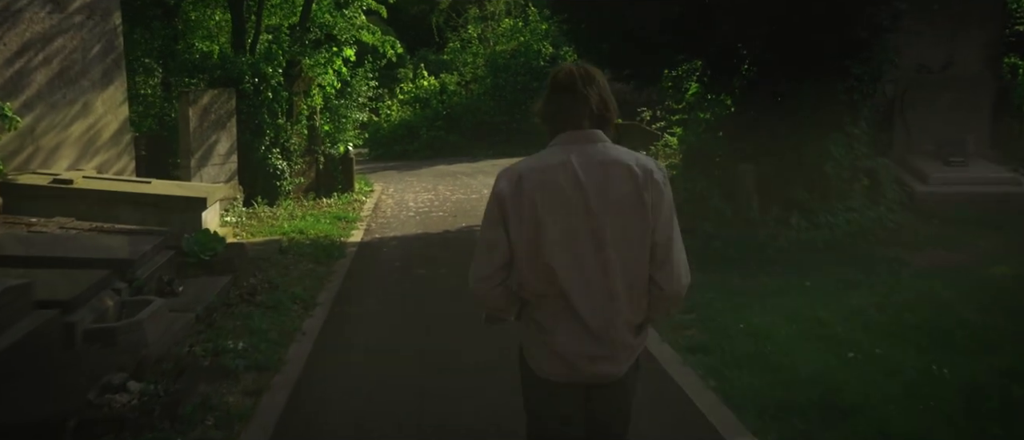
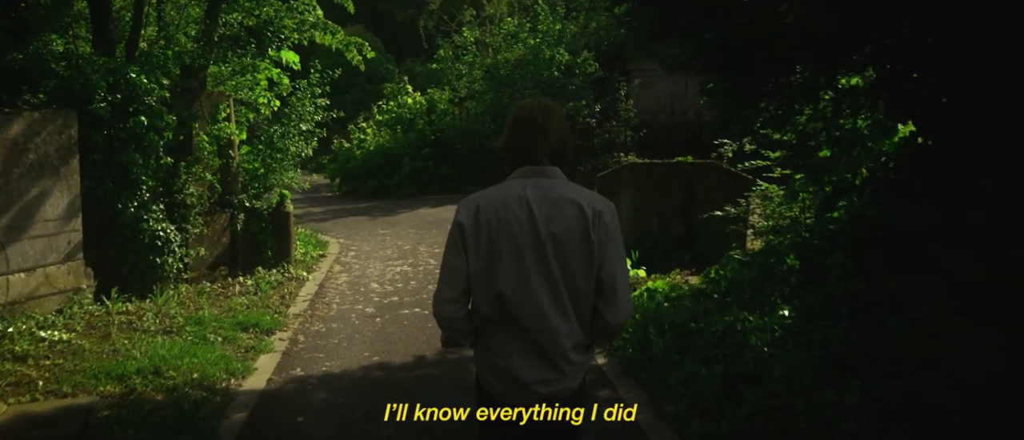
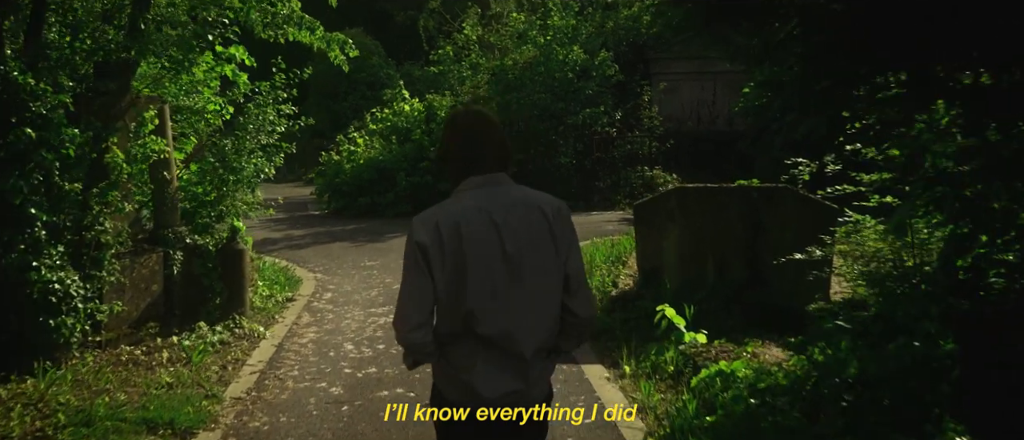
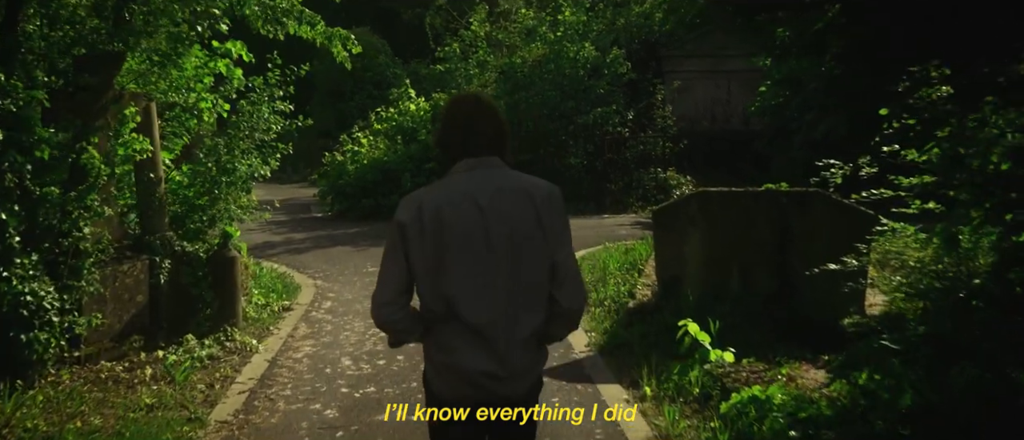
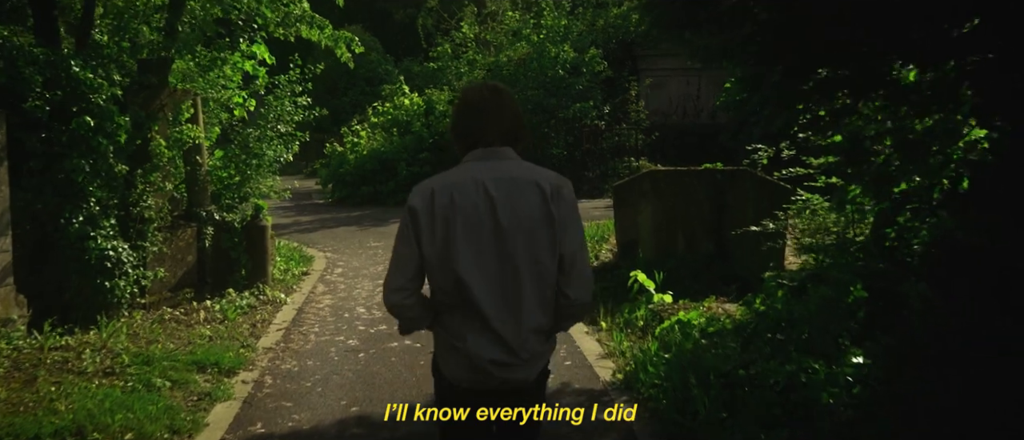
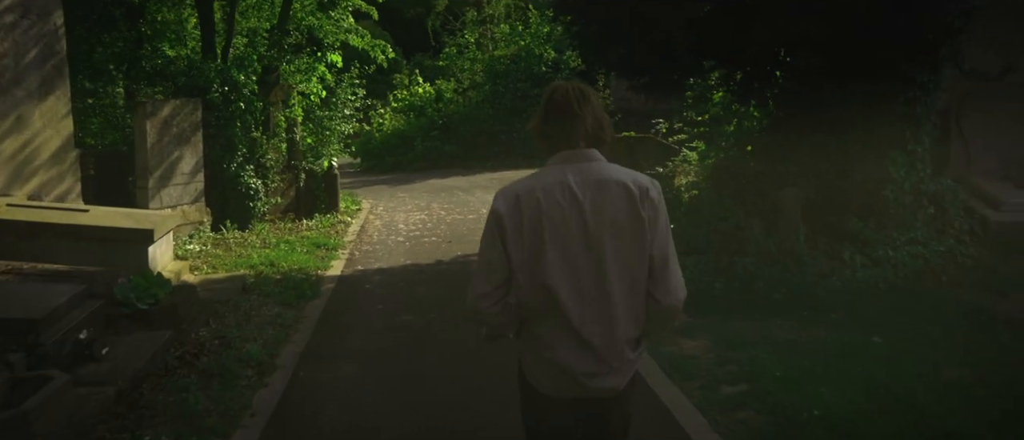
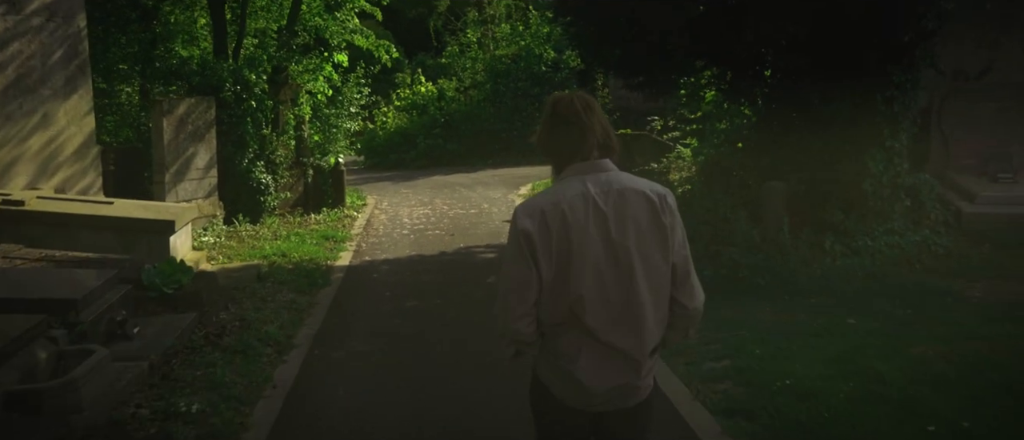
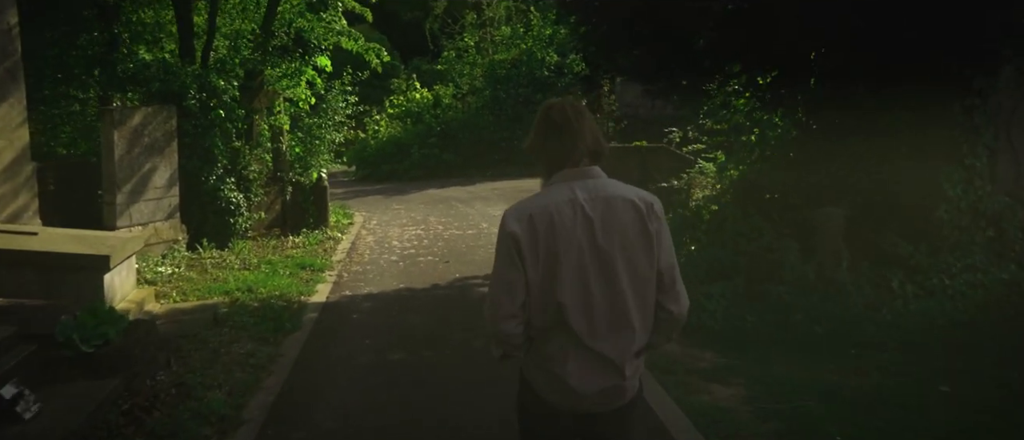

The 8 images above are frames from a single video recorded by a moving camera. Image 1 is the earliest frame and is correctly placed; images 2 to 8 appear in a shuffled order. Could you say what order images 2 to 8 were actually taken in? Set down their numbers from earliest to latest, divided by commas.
7, 6, 8, 2, 5, 3, 4
